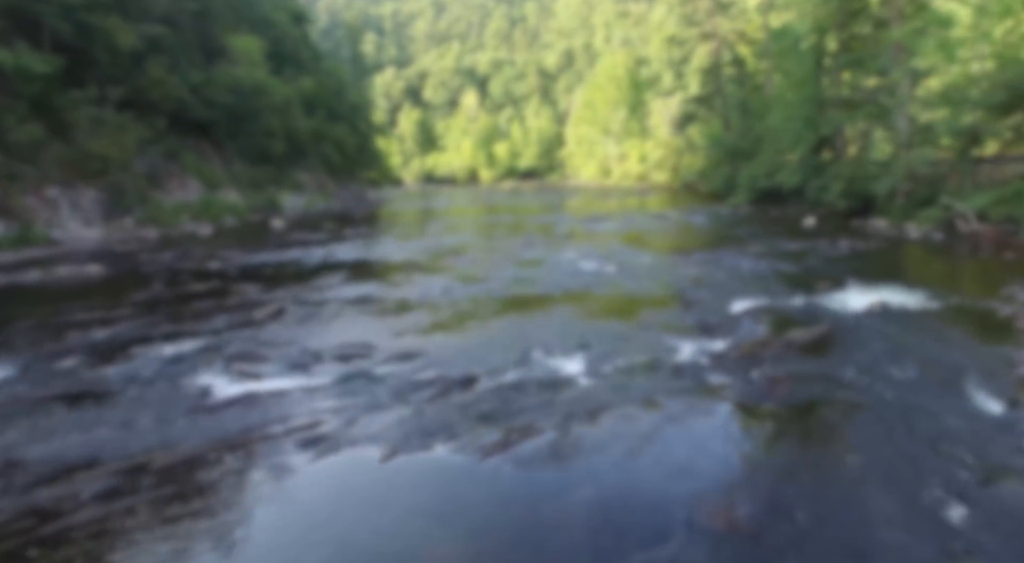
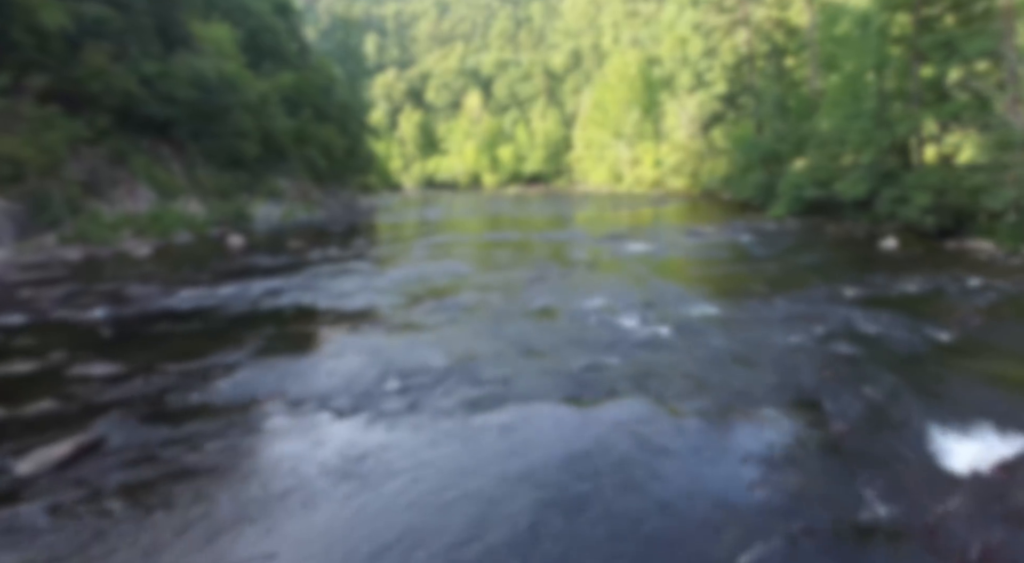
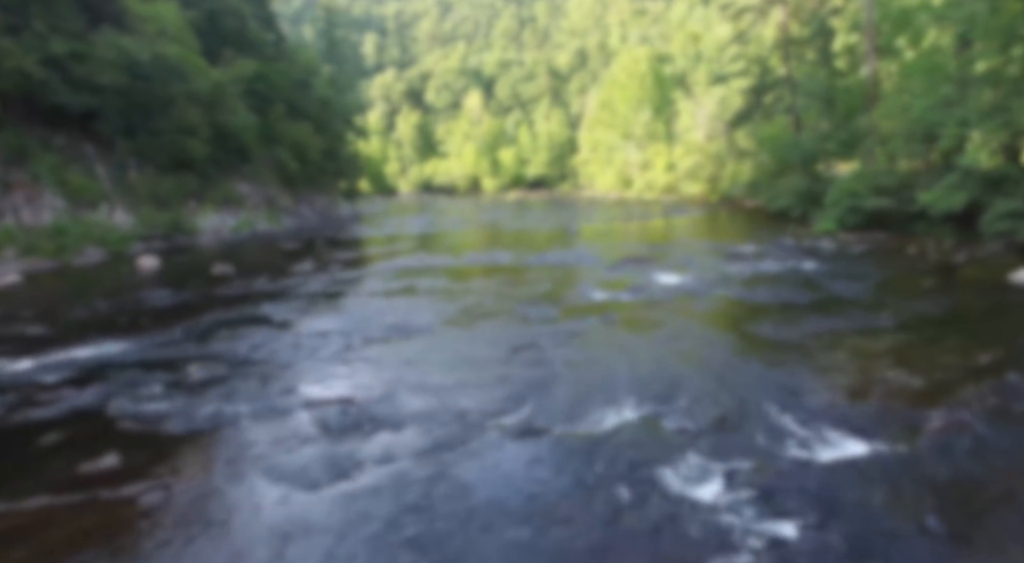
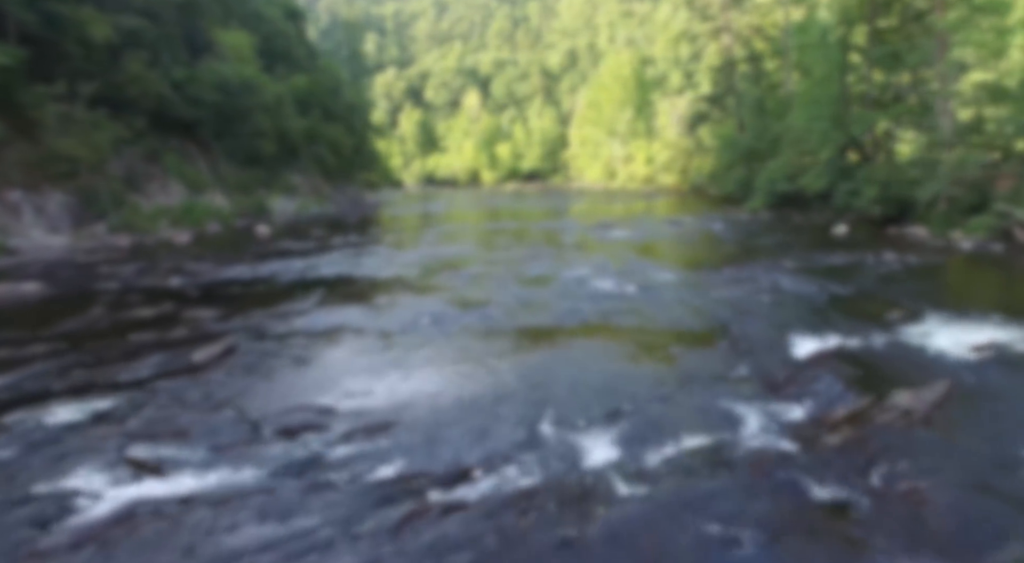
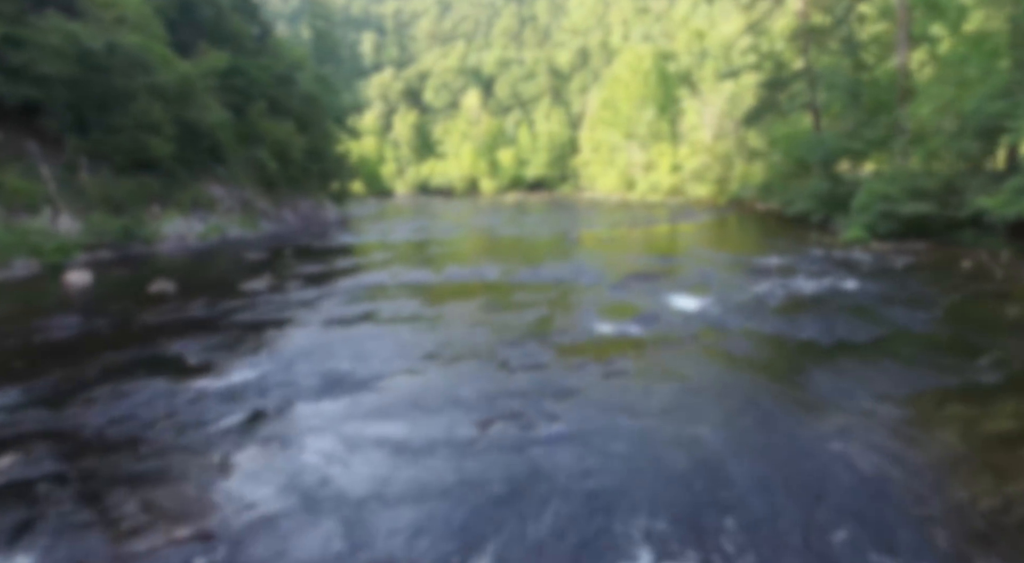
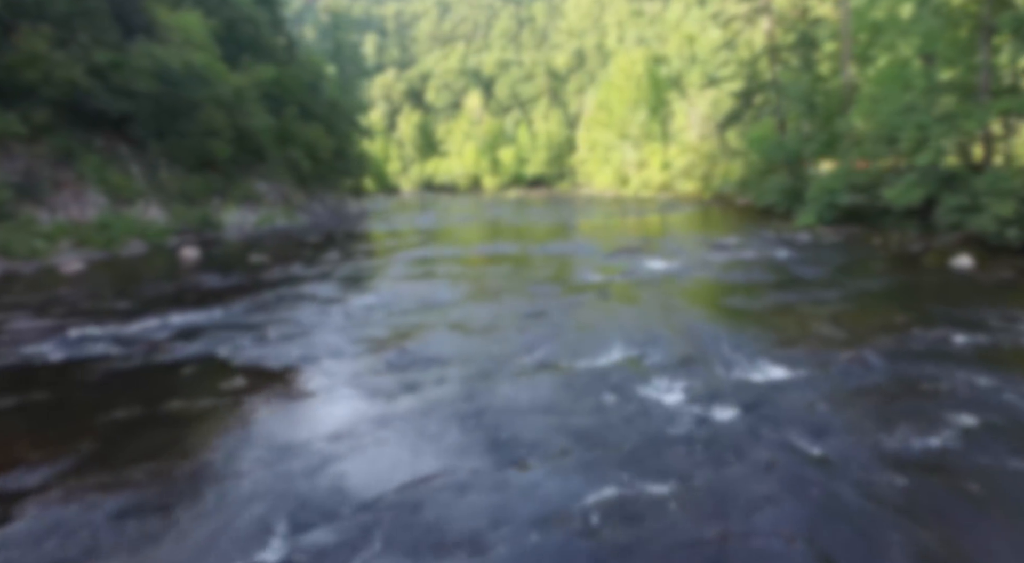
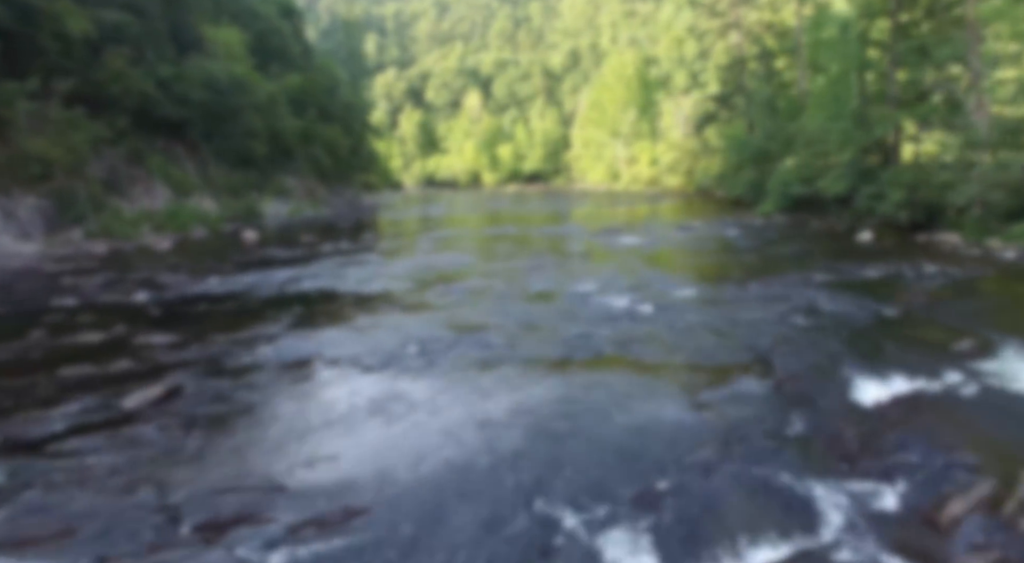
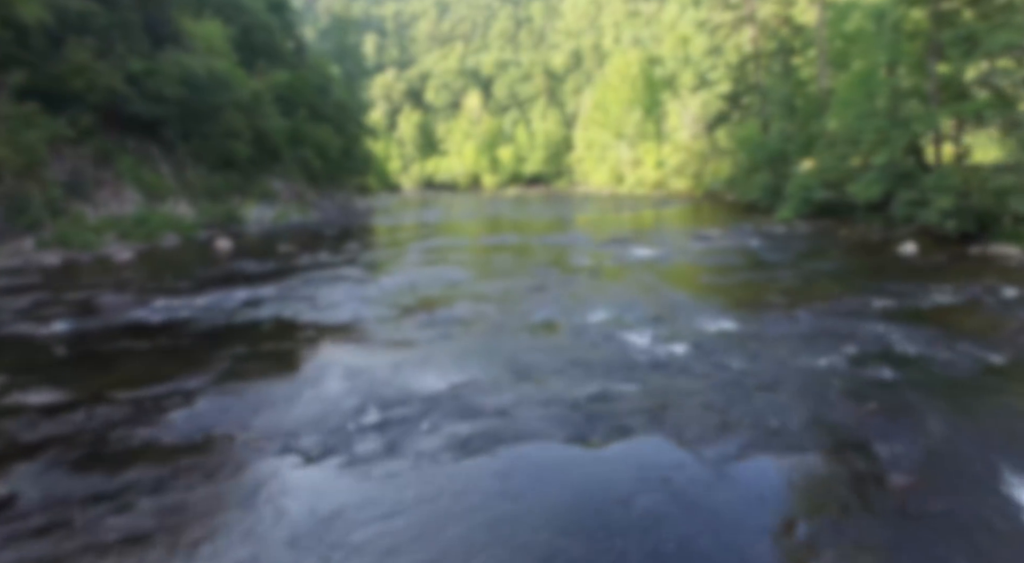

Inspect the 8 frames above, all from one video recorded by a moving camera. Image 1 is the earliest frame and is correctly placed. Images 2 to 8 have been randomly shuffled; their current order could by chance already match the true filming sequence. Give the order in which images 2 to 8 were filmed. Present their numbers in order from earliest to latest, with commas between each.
4, 7, 2, 8, 6, 3, 5
